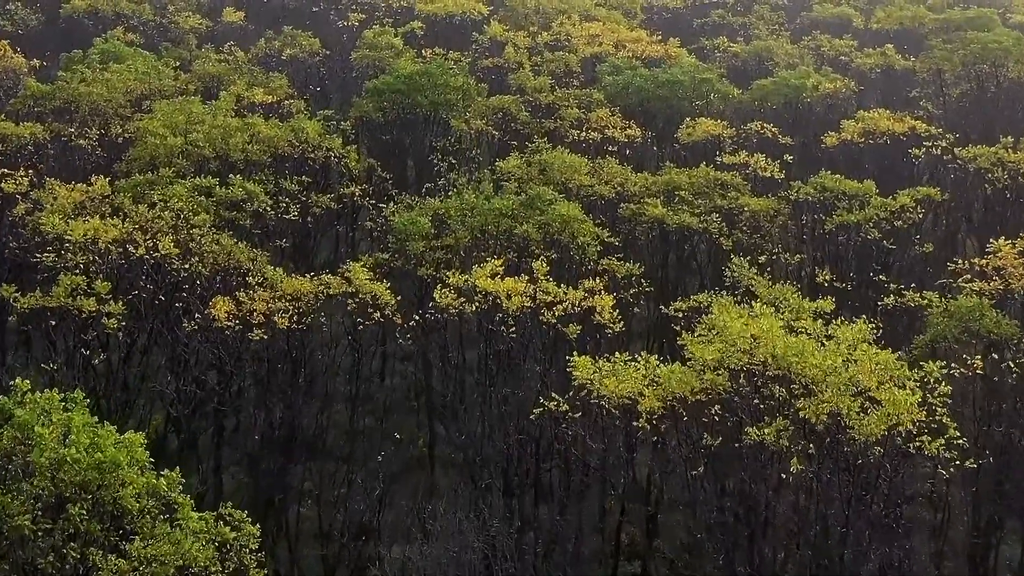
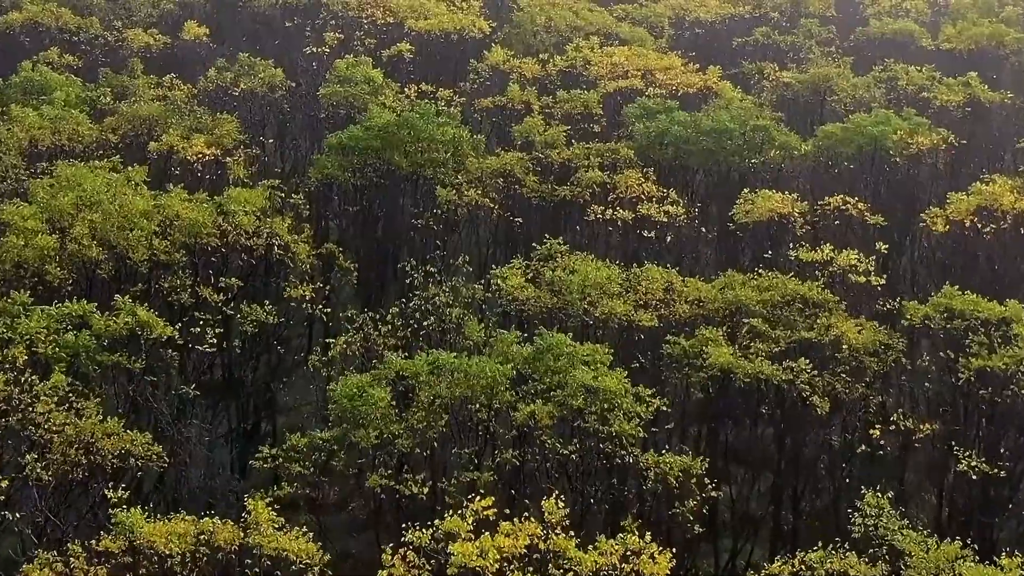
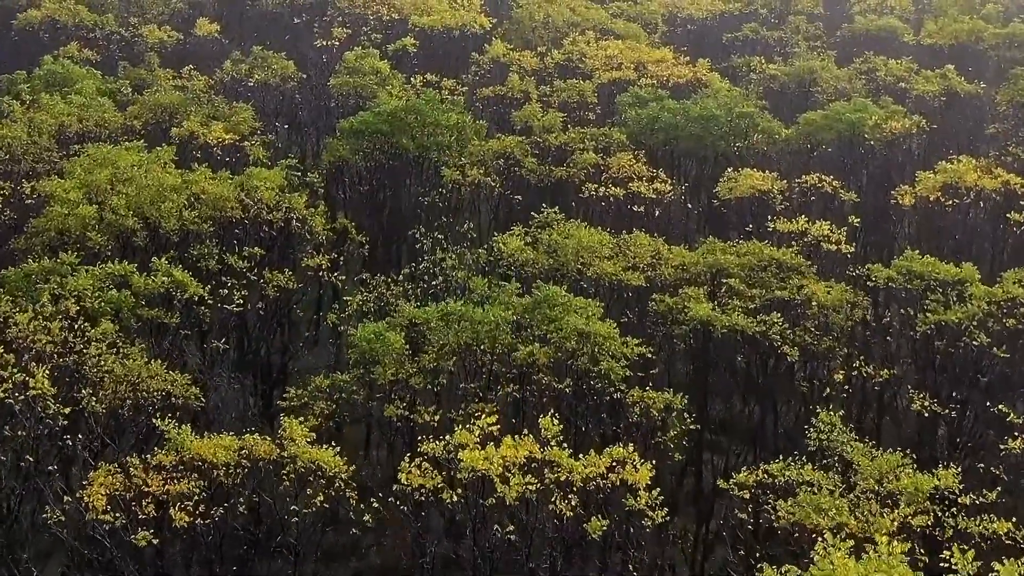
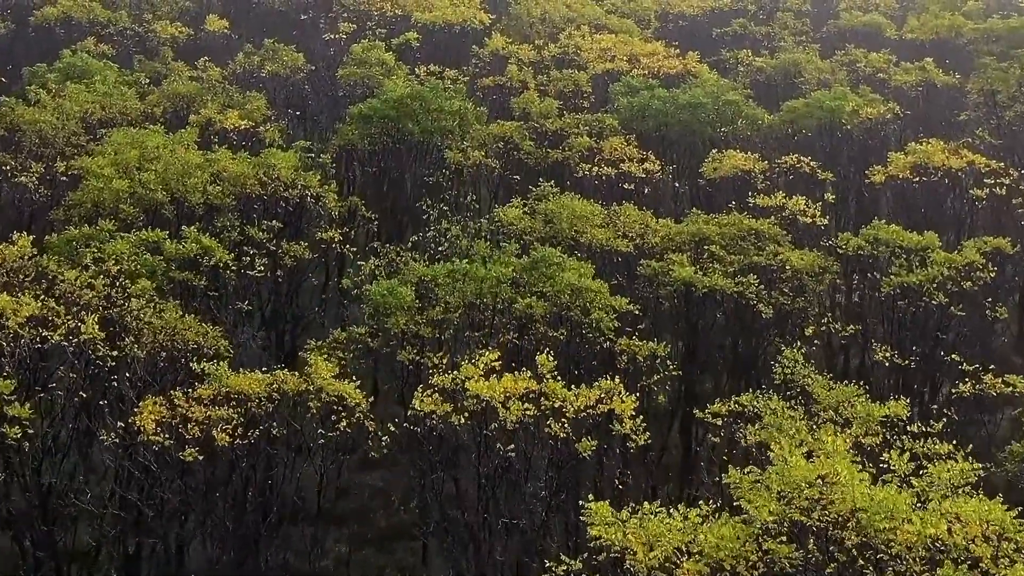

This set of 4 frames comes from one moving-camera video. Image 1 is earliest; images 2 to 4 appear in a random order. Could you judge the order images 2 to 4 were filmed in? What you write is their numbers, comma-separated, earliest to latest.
4, 3, 2
